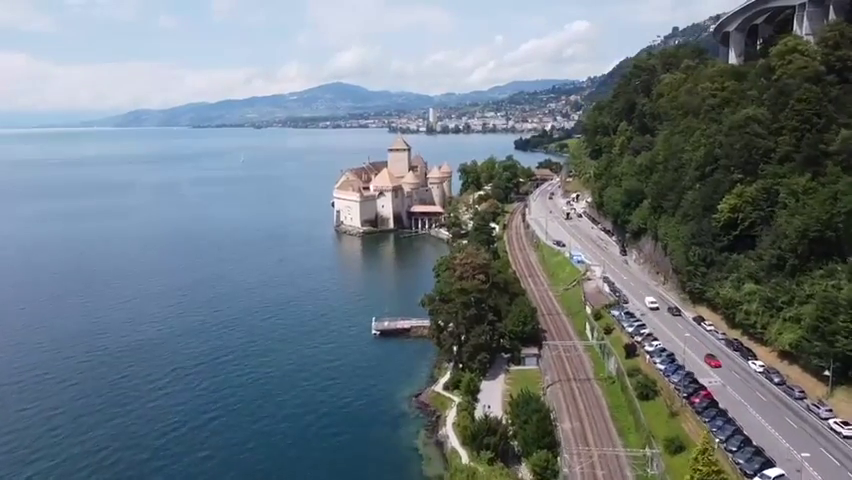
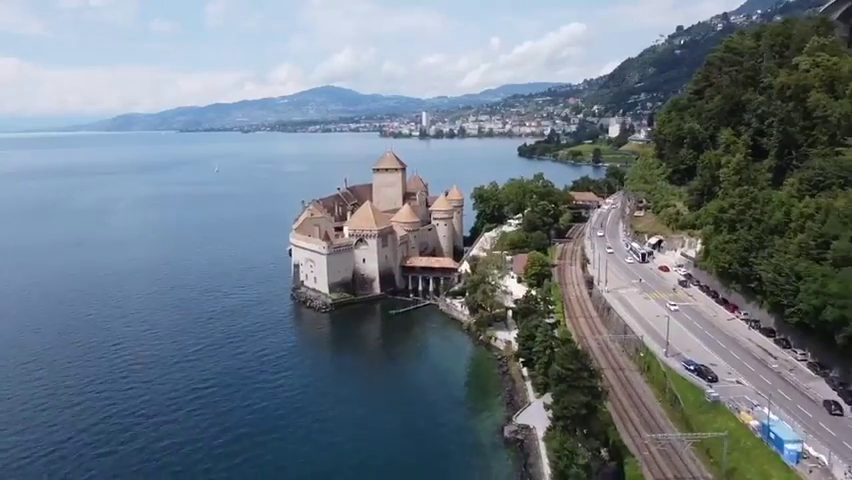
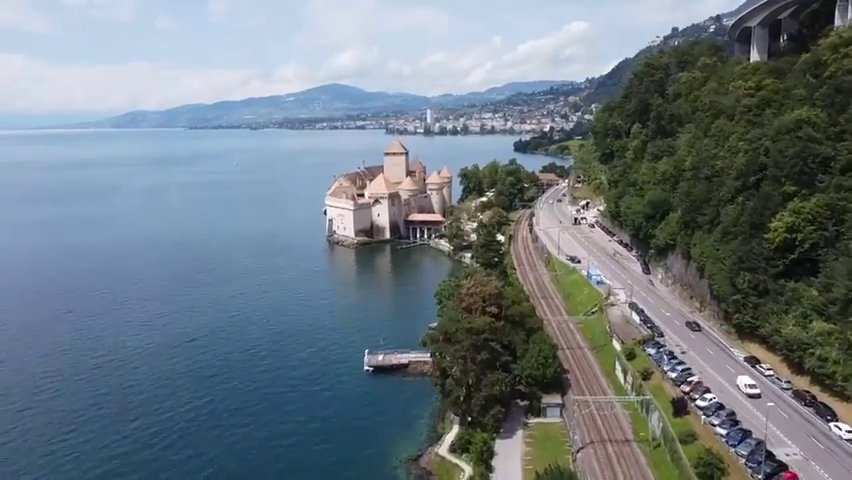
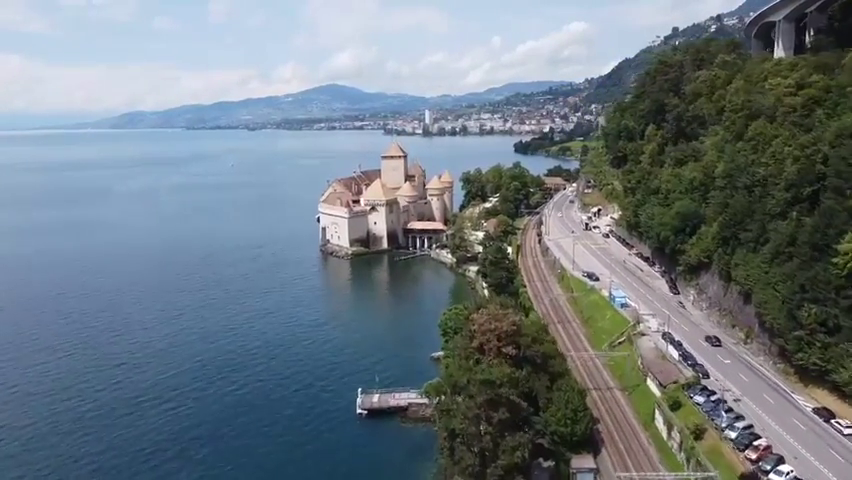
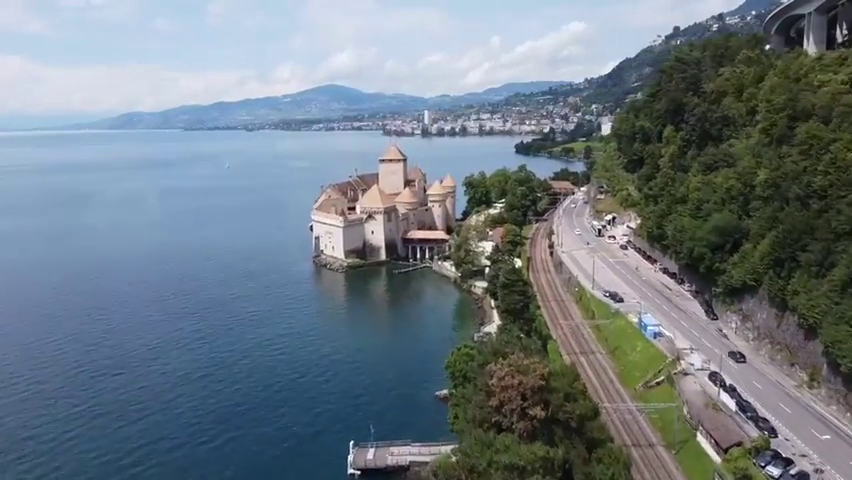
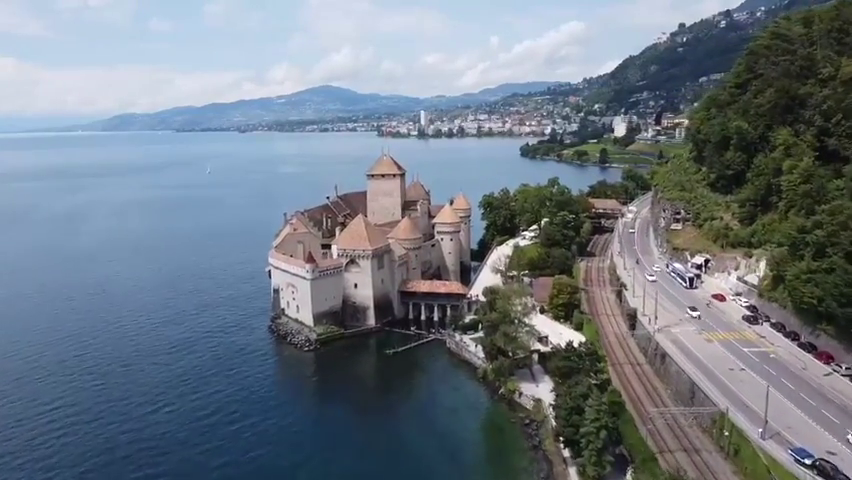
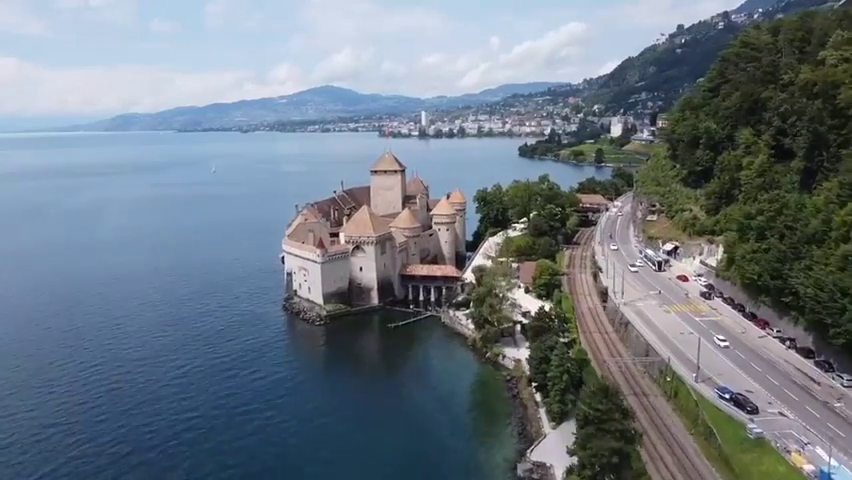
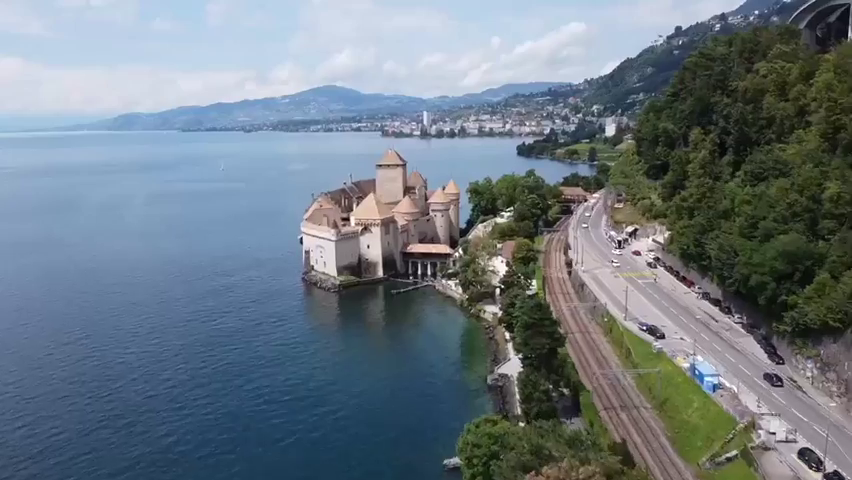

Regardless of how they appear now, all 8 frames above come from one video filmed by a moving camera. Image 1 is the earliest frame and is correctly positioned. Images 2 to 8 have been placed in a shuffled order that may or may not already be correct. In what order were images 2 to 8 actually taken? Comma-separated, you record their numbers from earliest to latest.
3, 4, 5, 8, 2, 7, 6
